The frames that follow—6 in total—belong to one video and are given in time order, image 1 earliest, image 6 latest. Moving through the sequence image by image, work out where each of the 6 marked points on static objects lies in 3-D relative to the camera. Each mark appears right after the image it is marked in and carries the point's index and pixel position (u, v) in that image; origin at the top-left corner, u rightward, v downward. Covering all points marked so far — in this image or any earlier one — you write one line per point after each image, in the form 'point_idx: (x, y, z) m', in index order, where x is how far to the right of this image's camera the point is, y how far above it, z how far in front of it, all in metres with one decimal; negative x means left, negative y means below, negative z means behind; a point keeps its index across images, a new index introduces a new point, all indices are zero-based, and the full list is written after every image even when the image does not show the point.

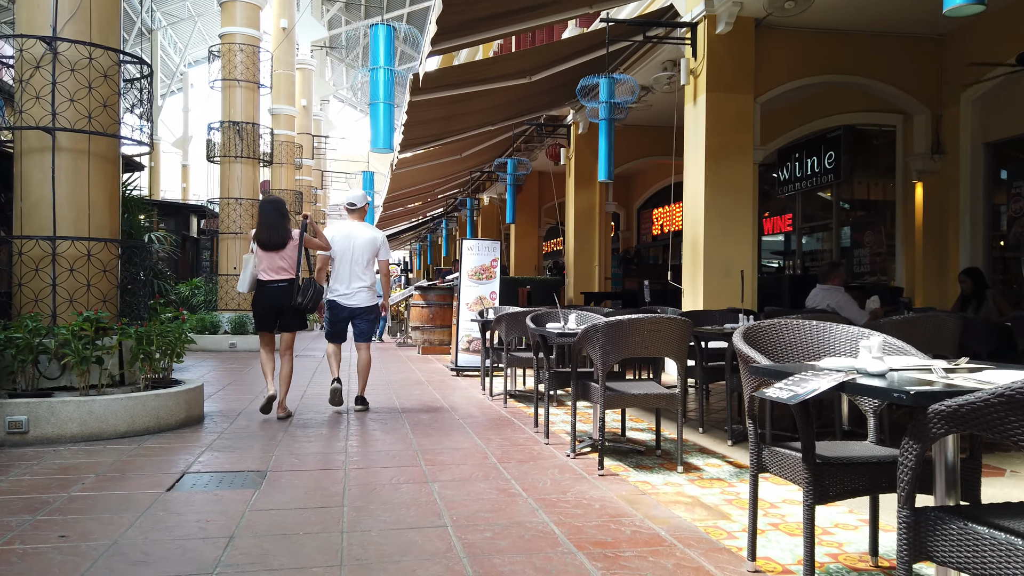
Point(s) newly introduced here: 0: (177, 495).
0: (-1.3, -0.8, +3.0) m
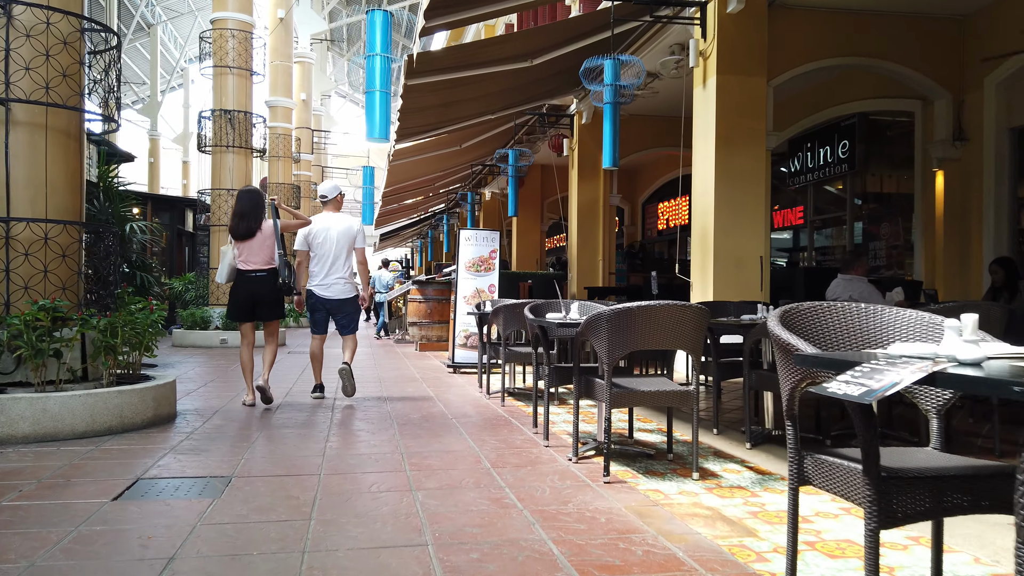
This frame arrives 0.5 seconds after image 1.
0: (-1.4, -0.8, +2.6) m
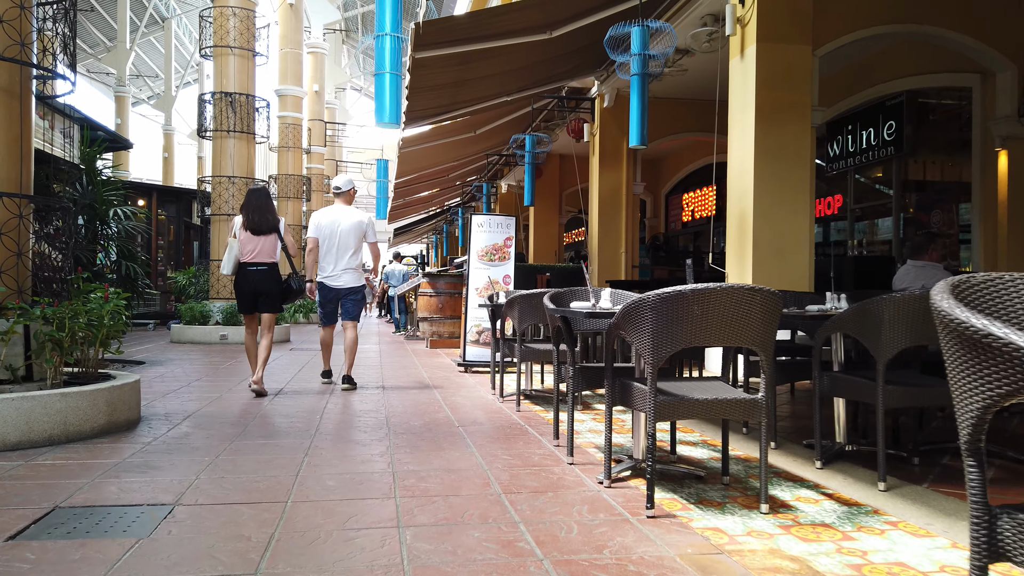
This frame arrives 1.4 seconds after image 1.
0: (-1.3, -0.7, +2.0) m
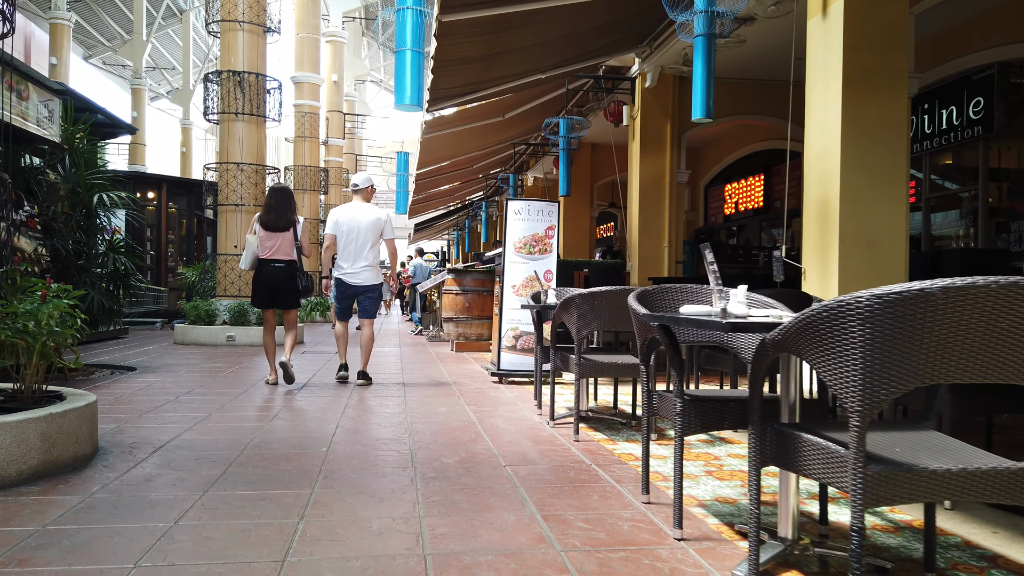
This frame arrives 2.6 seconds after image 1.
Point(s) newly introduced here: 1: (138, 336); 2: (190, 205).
0: (-1.1, -0.7, +1.1) m
1: (-4.9, -0.6, +9.9) m
2: (-6.5, +1.7, +15.2) m
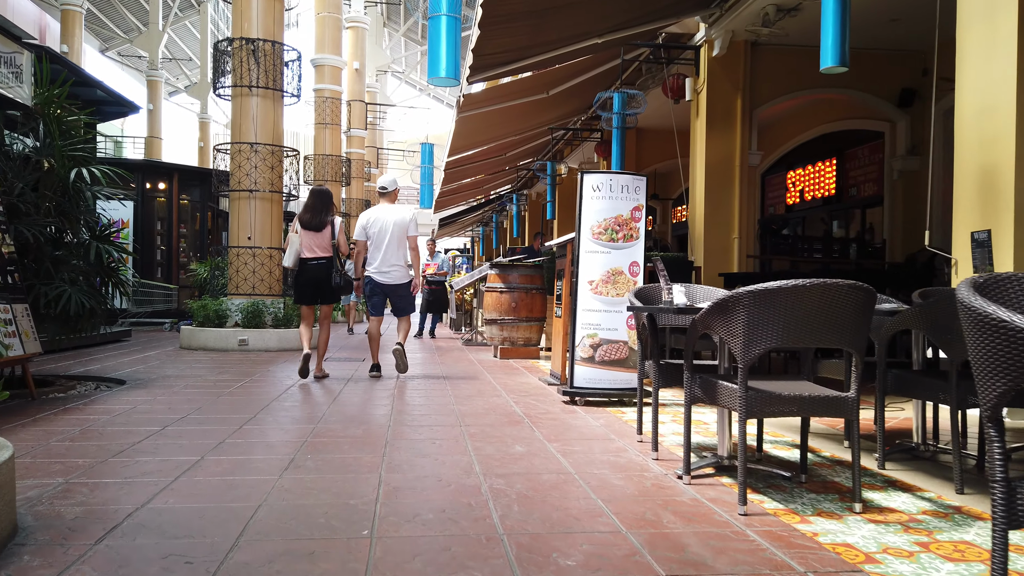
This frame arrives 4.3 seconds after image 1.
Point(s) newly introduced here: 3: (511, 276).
0: (-0.8, -0.7, 0.0) m
1: (-4.3, -0.6, +8.8) m
2: (-5.8, +1.7, +14.2) m
3: (0.0, +0.1, +7.4) m
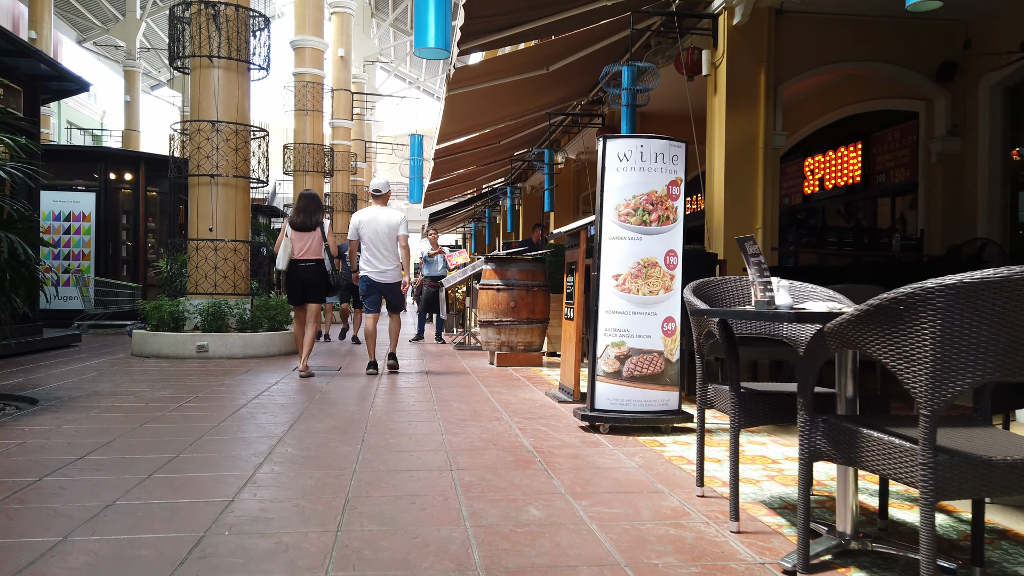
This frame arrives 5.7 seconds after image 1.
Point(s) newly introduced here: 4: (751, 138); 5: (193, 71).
0: (-0.7, -0.7, -1.0) m
1: (-4.4, -0.6, +7.8) m
2: (-5.9, +1.7, +13.1) m
3: (0.0, +0.1, +6.4) m
4: (+2.5, +1.6, +7.8) m
5: (-3.1, +2.1, +7.5) m
